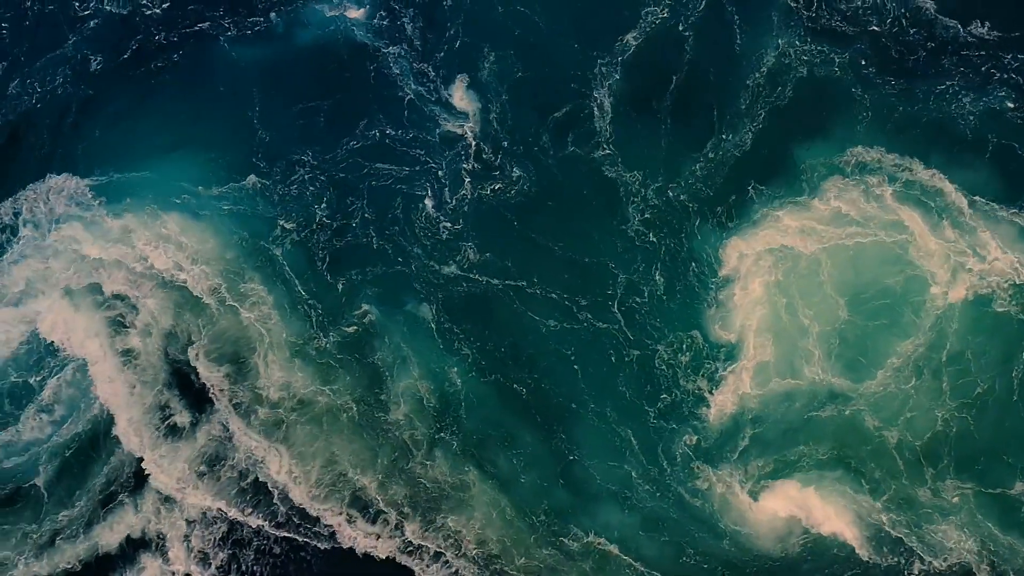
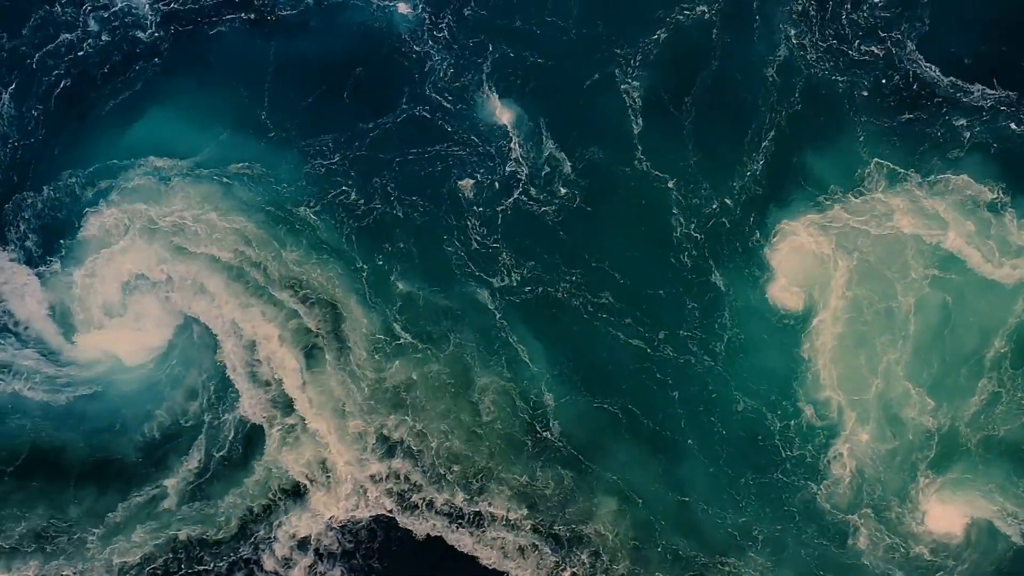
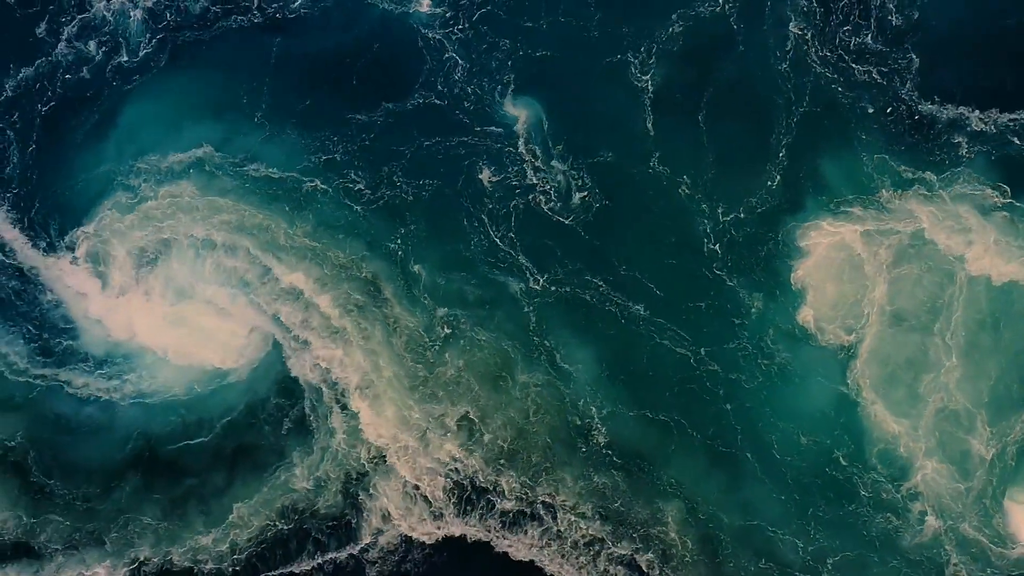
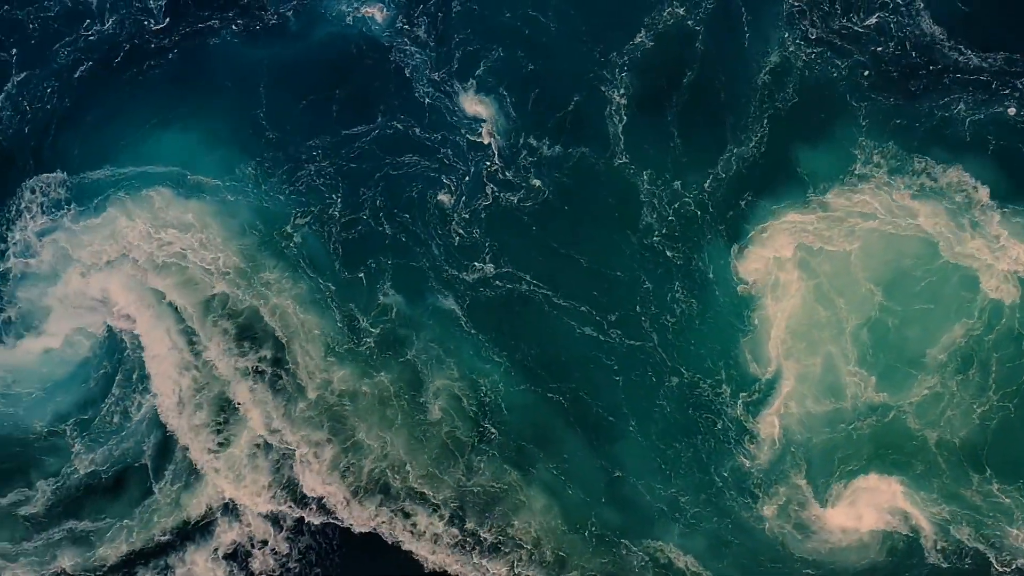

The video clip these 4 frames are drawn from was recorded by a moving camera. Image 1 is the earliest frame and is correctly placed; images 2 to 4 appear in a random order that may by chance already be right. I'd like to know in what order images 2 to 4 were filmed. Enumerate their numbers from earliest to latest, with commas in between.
4, 2, 3
